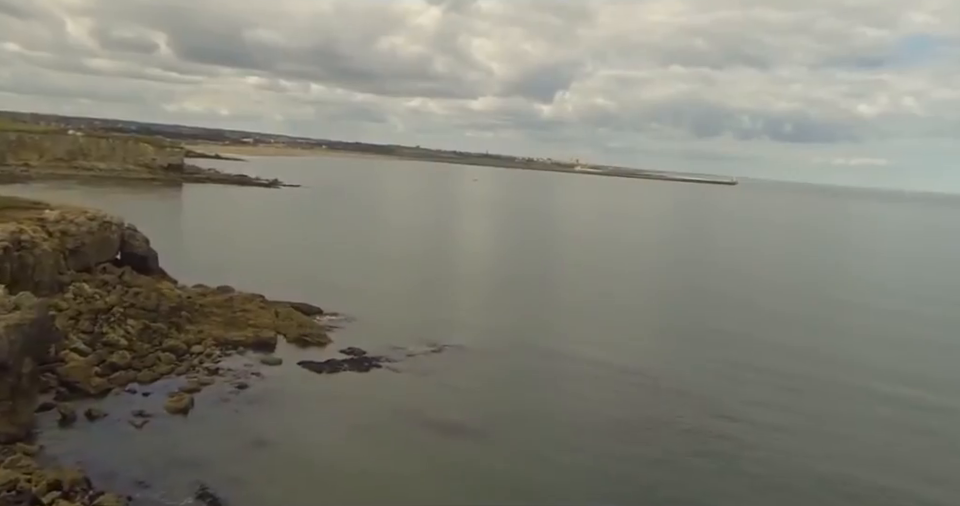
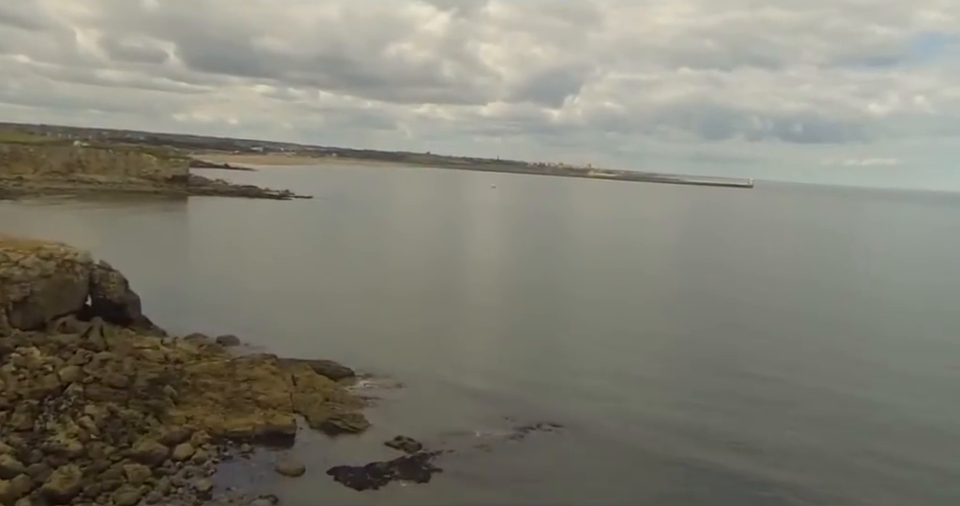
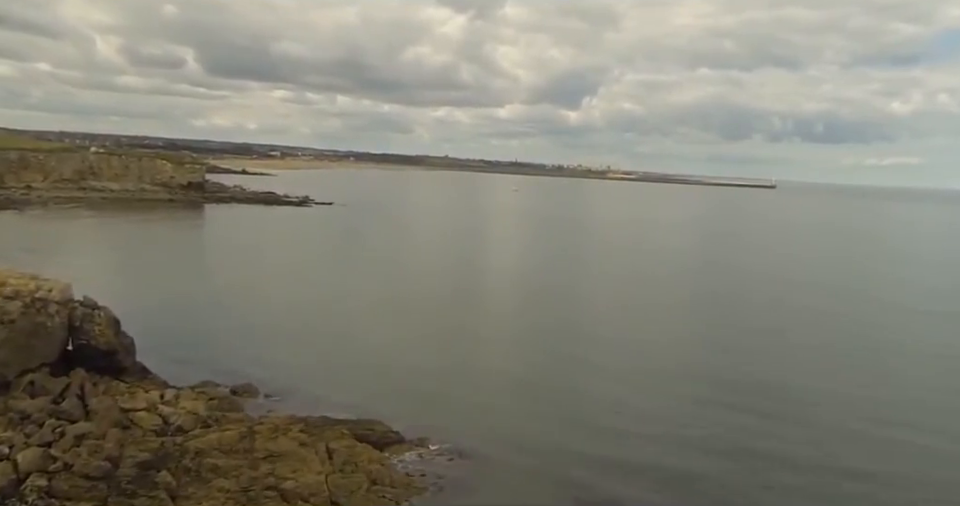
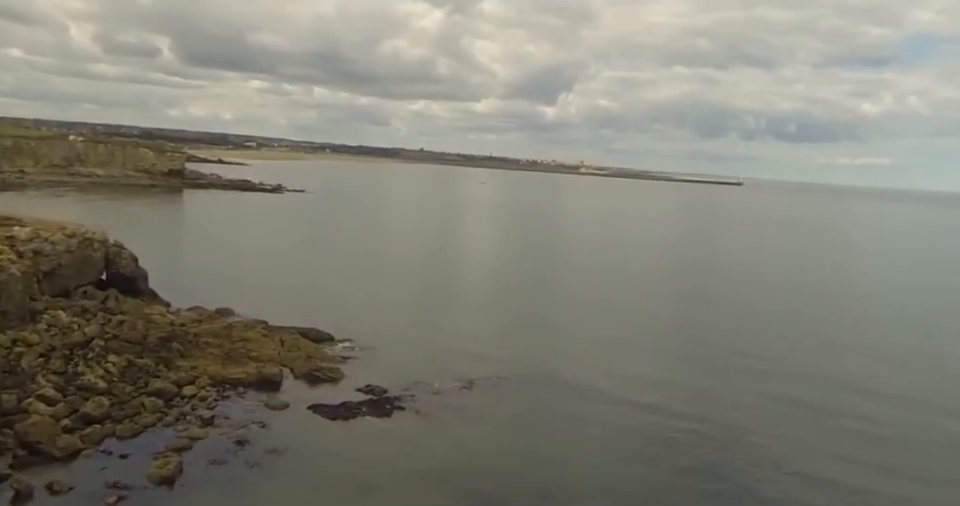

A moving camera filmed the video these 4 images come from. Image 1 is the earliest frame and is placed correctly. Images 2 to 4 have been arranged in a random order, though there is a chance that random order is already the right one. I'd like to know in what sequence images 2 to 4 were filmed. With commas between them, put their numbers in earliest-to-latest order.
4, 2, 3
